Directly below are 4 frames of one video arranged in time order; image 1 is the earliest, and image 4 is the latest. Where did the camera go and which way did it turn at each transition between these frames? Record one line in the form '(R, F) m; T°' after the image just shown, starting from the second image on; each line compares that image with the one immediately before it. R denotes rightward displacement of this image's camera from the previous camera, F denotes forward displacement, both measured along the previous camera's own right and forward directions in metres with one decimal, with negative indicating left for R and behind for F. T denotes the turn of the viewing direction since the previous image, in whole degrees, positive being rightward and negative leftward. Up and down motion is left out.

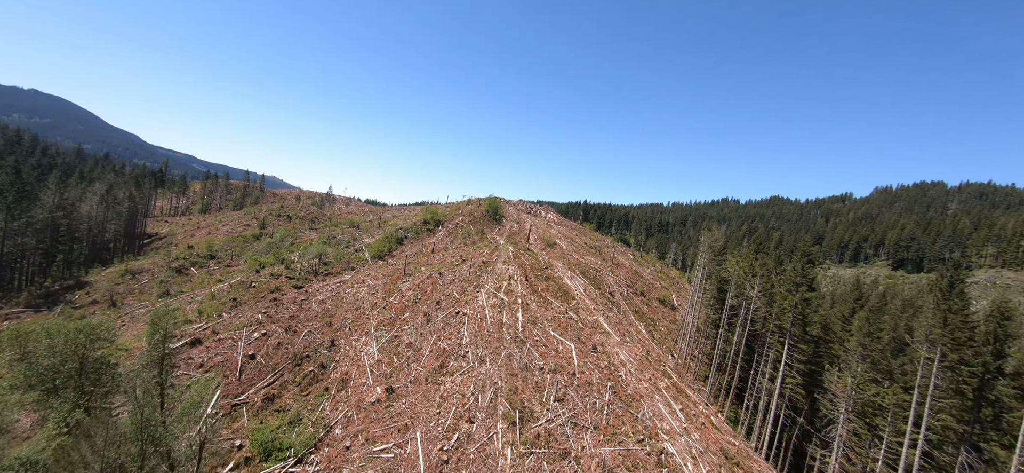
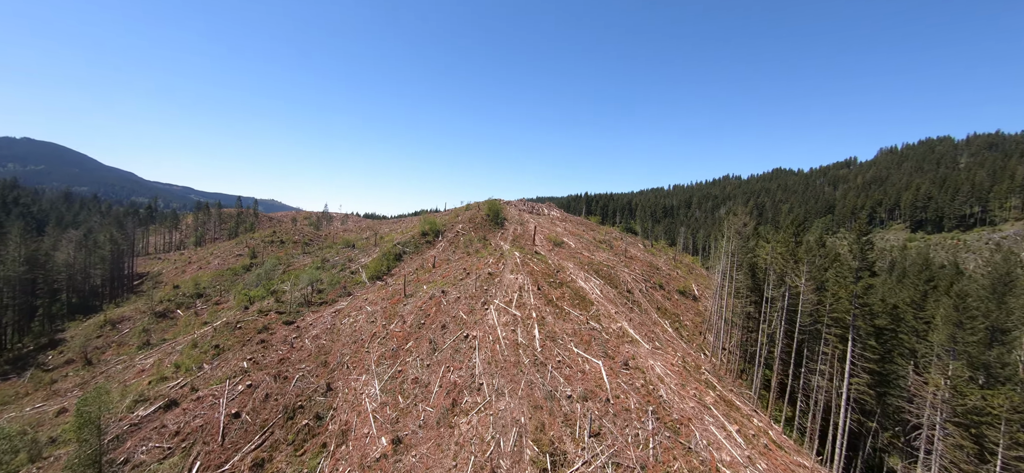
(-0.2, +2.9) m; 0°
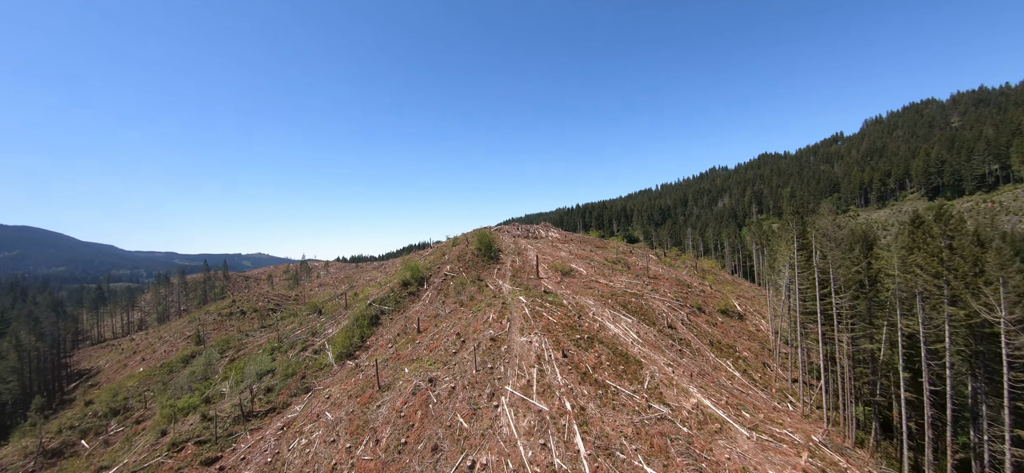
(-0.4, +7.9) m; +1°
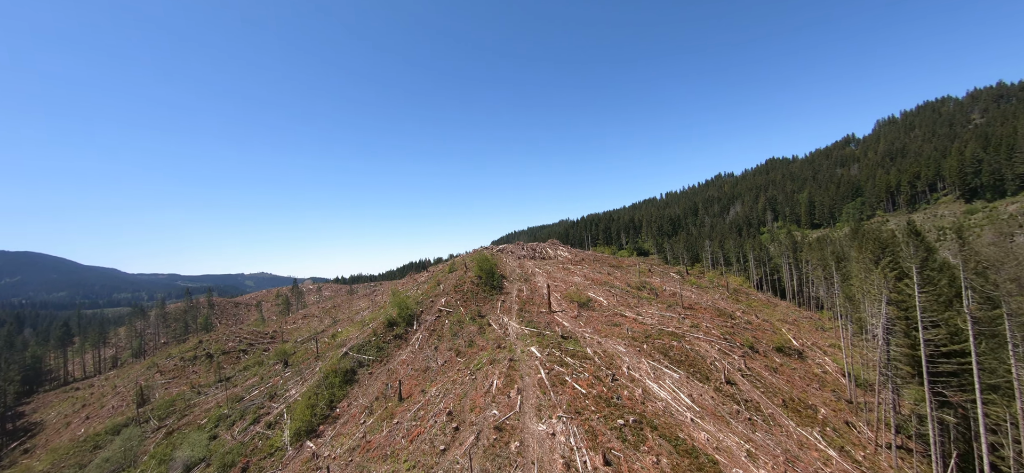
(-0.3, +6.5) m; 0°
